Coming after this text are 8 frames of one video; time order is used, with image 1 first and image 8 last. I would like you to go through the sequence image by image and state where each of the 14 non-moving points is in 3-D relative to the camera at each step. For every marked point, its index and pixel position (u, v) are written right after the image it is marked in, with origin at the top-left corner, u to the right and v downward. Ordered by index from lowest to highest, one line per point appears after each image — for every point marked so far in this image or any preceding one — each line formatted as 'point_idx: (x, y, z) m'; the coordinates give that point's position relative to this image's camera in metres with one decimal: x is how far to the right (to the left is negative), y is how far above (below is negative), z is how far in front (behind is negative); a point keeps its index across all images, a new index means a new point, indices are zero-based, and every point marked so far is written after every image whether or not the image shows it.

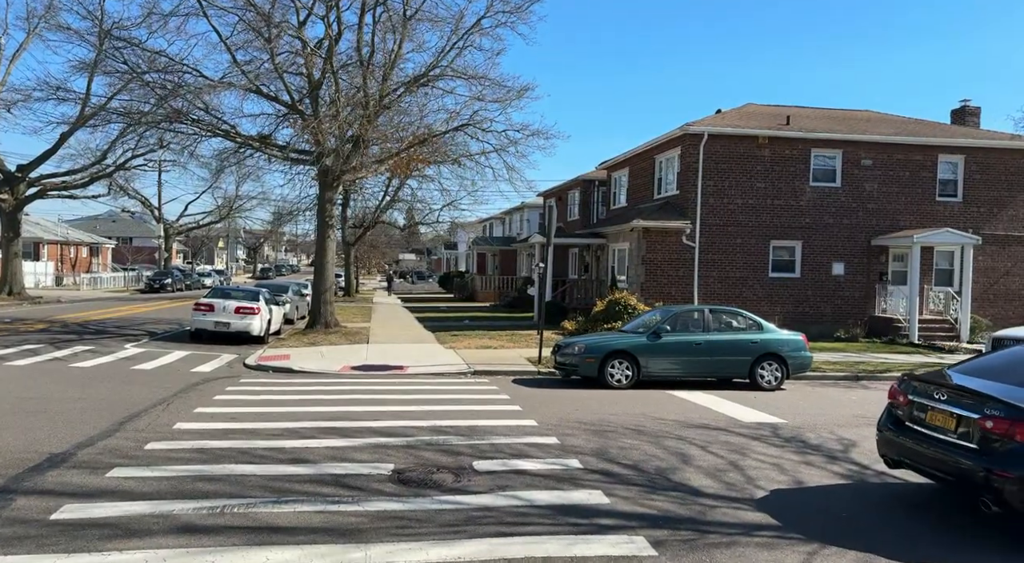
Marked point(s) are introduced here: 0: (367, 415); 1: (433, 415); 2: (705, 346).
0: (-1.8, -1.7, +9.8) m
1: (-1.0, -1.7, +9.9) m
2: (+3.2, -1.1, +12.8) m
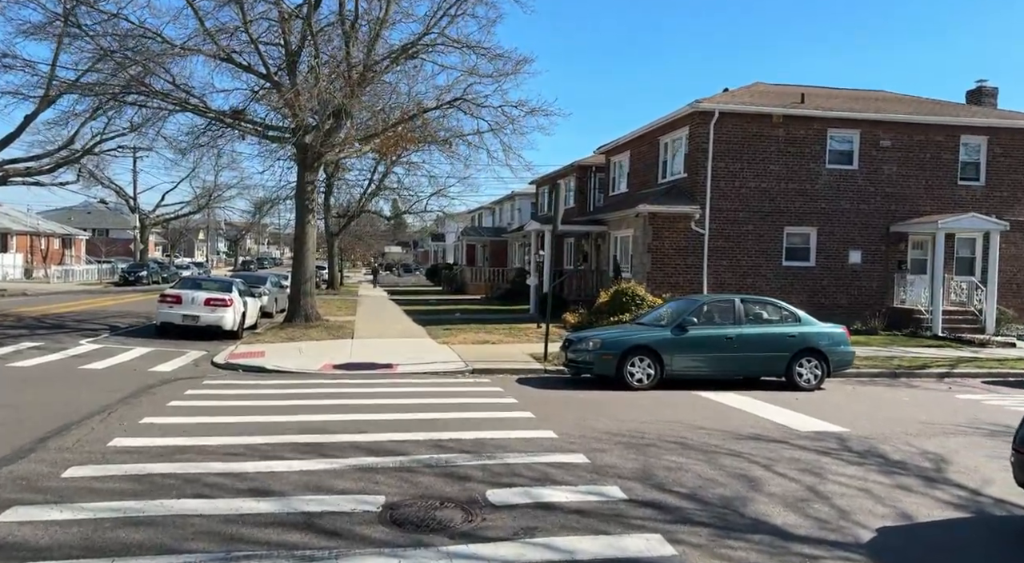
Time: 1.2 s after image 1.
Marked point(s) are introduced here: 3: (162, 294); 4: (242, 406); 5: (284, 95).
0: (-1.7, -1.5, +8.2) m
1: (-0.9, -1.5, +8.3) m
2: (+3.3, -0.9, +11.3) m
3: (-8.2, -0.3, +18.1) m
4: (-3.3, -1.5, +9.4) m
5: (-5.2, +4.3, +17.5) m
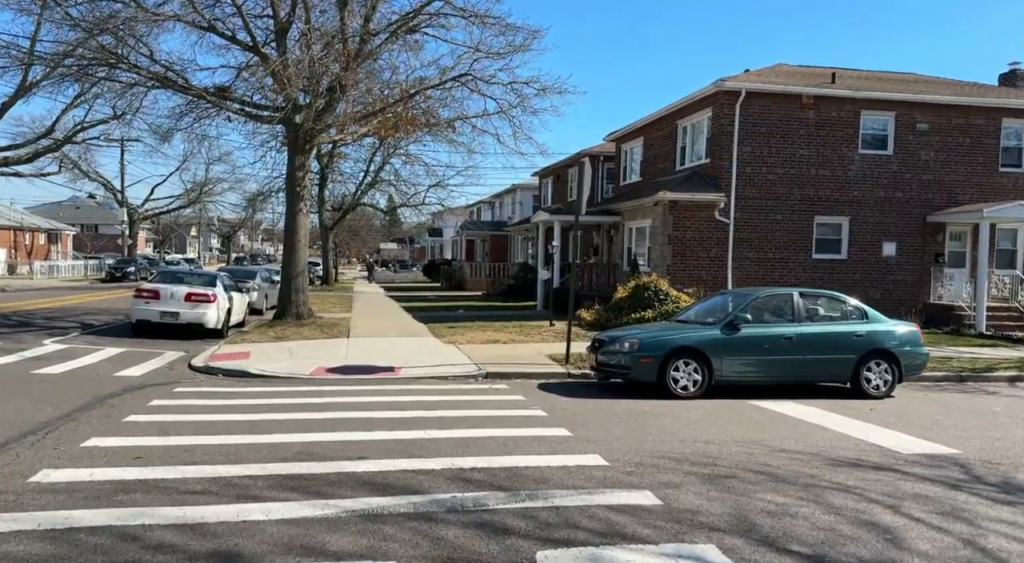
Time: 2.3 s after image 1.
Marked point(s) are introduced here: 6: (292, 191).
0: (-1.4, -1.4, +6.5) m
1: (-0.6, -1.4, +6.6) m
2: (+3.5, -0.7, +9.7) m
3: (-8.0, -0.1, +16.5) m
4: (-3.0, -1.4, +7.8) m
5: (-4.9, +4.4, +15.9) m
6: (-5.2, +2.1, +18.2) m
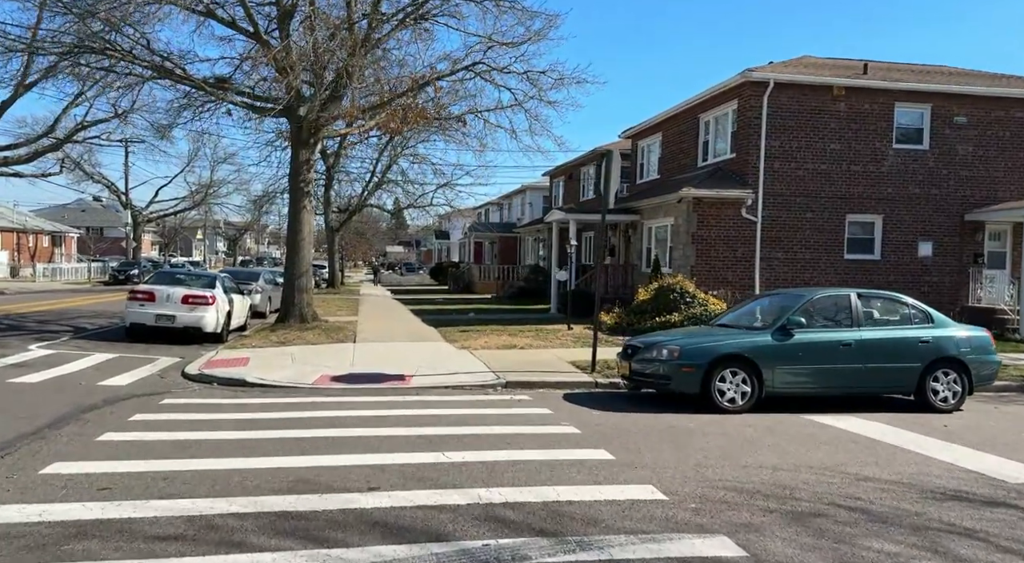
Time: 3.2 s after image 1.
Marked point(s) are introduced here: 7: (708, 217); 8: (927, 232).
0: (-1.1, -1.4, +5.6) m
1: (-0.3, -1.4, +5.6) m
2: (+3.8, -0.7, +8.7) m
3: (-7.6, -0.2, +15.5) m
4: (-2.7, -1.4, +6.8) m
5: (-4.6, +4.4, +14.9) m
6: (-4.8, +2.1, +17.2) m
7: (+4.6, +1.5, +18.1) m
8: (+10.2, +1.2, +19.0) m
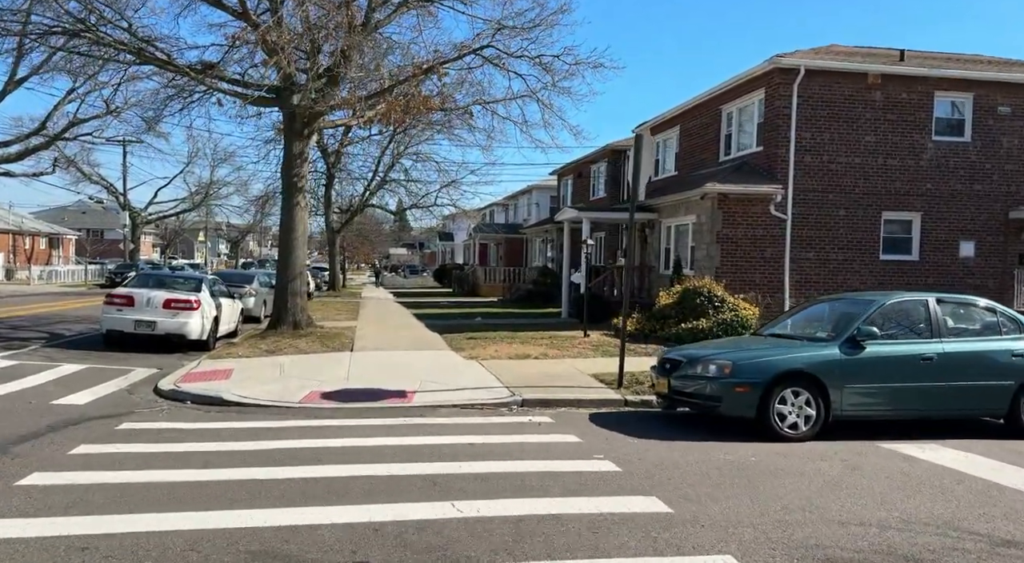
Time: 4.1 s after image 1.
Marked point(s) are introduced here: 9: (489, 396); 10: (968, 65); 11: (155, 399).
0: (-1.0, -1.4, +4.2) m
1: (-0.1, -1.4, +4.3) m
2: (+4.0, -0.8, +7.3) m
3: (-7.4, -0.2, +14.3) m
4: (-2.5, -1.4, +5.5) m
5: (-4.4, +4.3, +13.7) m
6: (-4.6, +2.0, +15.9) m
7: (+4.8, +1.5, +16.8) m
8: (+10.5, +1.1, +17.7) m
9: (-0.3, -1.3, +9.1) m
10: (+10.9, +5.2, +18.4) m
11: (-4.3, -1.4, +9.3) m
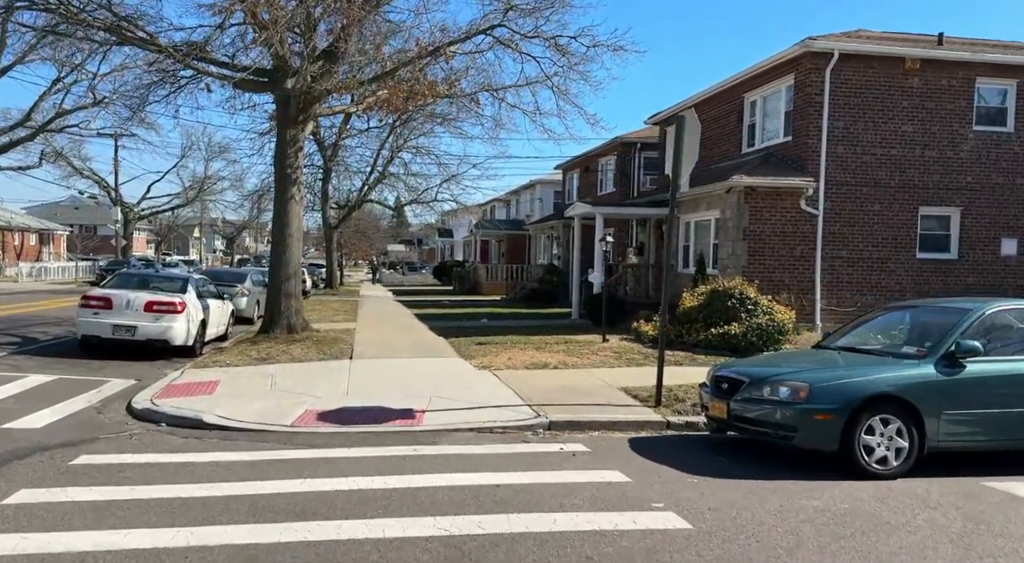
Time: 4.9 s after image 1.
0: (-0.7, -1.5, +3.1) m
1: (+0.1, -1.5, +3.1) m
2: (+4.3, -0.8, +6.2) m
3: (-7.2, -0.2, +13.0) m
4: (-2.3, -1.5, +4.3) m
5: (-4.1, +4.3, +12.4) m
6: (-4.4, +2.0, +14.7) m
7: (+5.0, +1.5, +15.6) m
8: (+10.7, +1.1, +16.5) m
9: (0.0, -1.4, +7.9) m
10: (+11.1, +5.2, +17.3) m
11: (-4.0, -1.4, +8.1) m
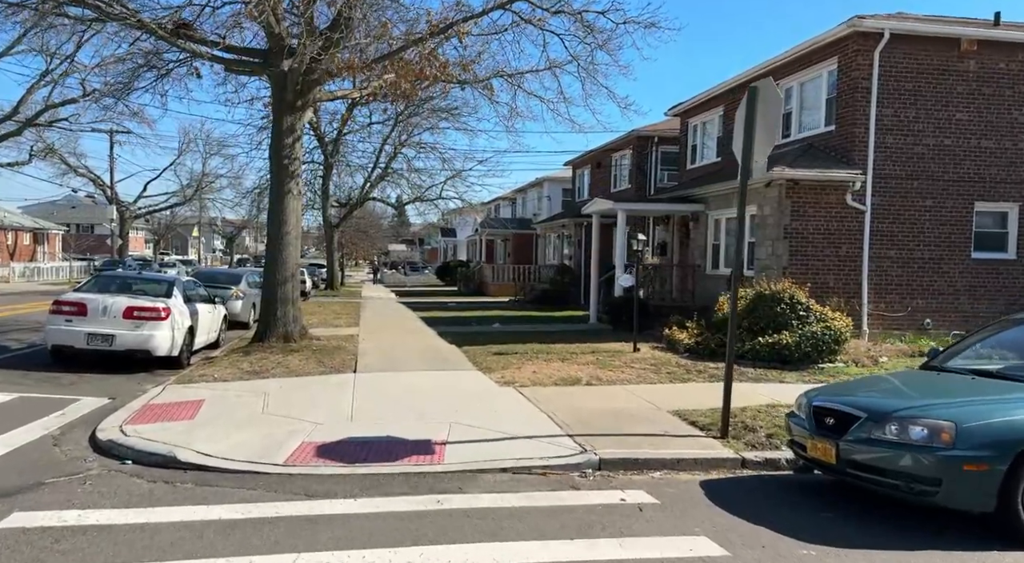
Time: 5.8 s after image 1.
0: (-0.4, -1.5, +1.7) m
1: (+0.5, -1.5, +1.8) m
2: (+4.6, -0.9, +4.8) m
3: (-6.9, -0.3, +11.7) m
4: (-1.9, -1.5, +2.9) m
5: (-3.8, +4.3, +11.1) m
6: (-4.0, +2.0, +13.4) m
7: (+5.4, +1.4, +14.2) m
8: (+11.0, +1.1, +15.1) m
9: (+0.3, -1.4, +6.5) m
10: (+11.4, +5.1, +15.9) m
11: (-3.7, -1.5, +6.7) m
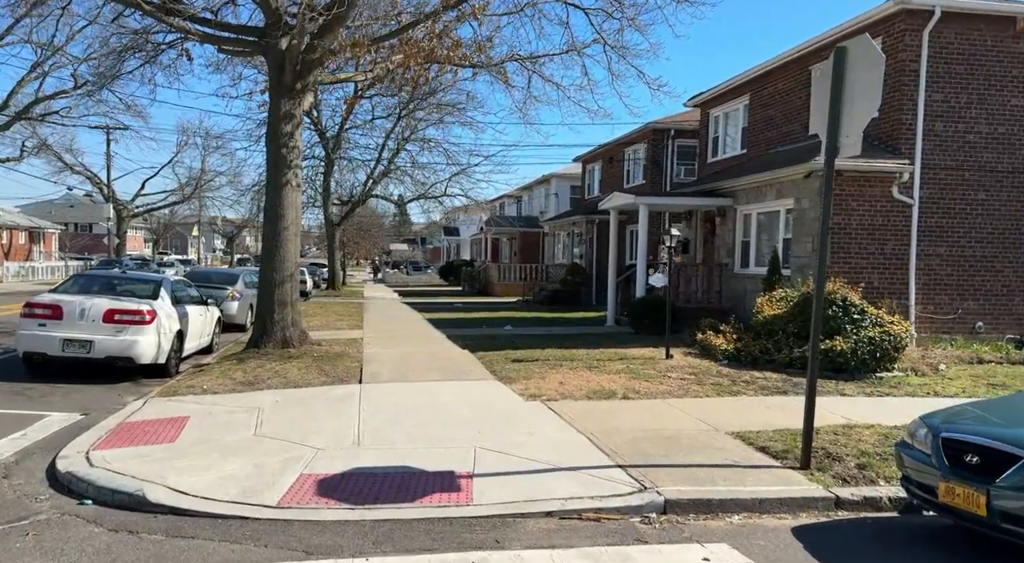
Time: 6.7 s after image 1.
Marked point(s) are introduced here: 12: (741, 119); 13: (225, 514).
0: (-0.1, -1.5, +0.5) m
1: (+0.7, -1.5, +0.6) m
2: (+4.9, -0.9, +3.6) m
3: (-6.6, -0.3, +10.5) m
4: (-1.7, -1.5, +1.8) m
5: (-3.5, +4.3, +9.9) m
6: (-3.7, +2.0, +12.2) m
7: (+5.7, +1.4, +13.1) m
8: (+11.3, +1.1, +14.0) m
9: (+0.6, -1.4, +5.4) m
10: (+11.7, +5.1, +14.7) m
11: (-3.4, -1.5, +5.6) m
12: (+5.7, +4.0, +19.3) m
13: (-1.8, -1.5, +4.9) m
